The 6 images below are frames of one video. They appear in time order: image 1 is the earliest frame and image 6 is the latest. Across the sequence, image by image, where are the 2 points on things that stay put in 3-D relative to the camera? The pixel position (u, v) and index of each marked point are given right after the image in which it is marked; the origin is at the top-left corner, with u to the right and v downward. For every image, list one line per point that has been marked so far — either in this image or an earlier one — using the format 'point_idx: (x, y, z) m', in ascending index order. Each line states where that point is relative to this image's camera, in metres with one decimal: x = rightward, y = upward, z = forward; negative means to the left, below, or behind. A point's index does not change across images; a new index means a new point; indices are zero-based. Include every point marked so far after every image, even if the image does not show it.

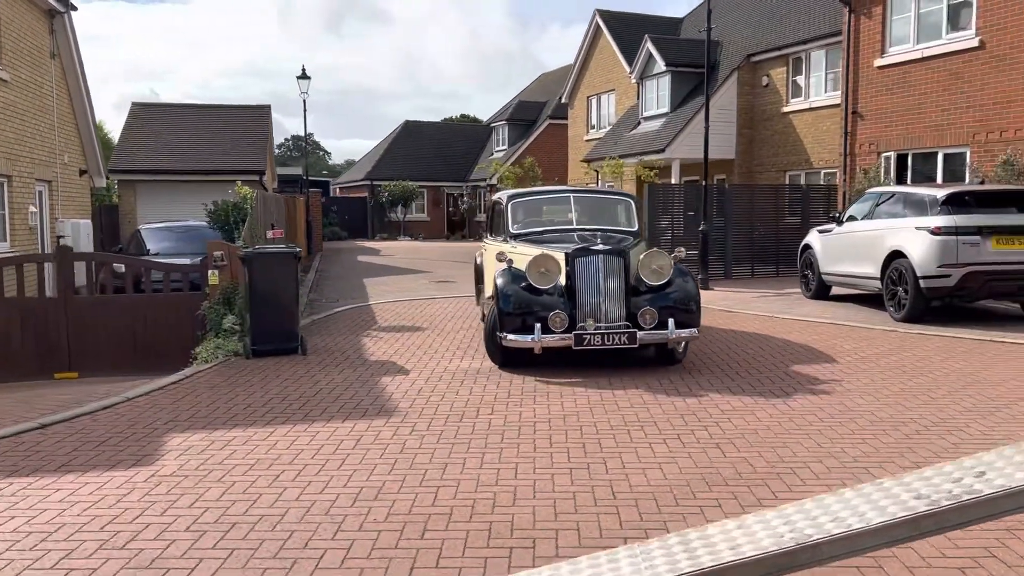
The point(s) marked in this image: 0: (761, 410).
0: (+1.8, -0.9, +6.2) m
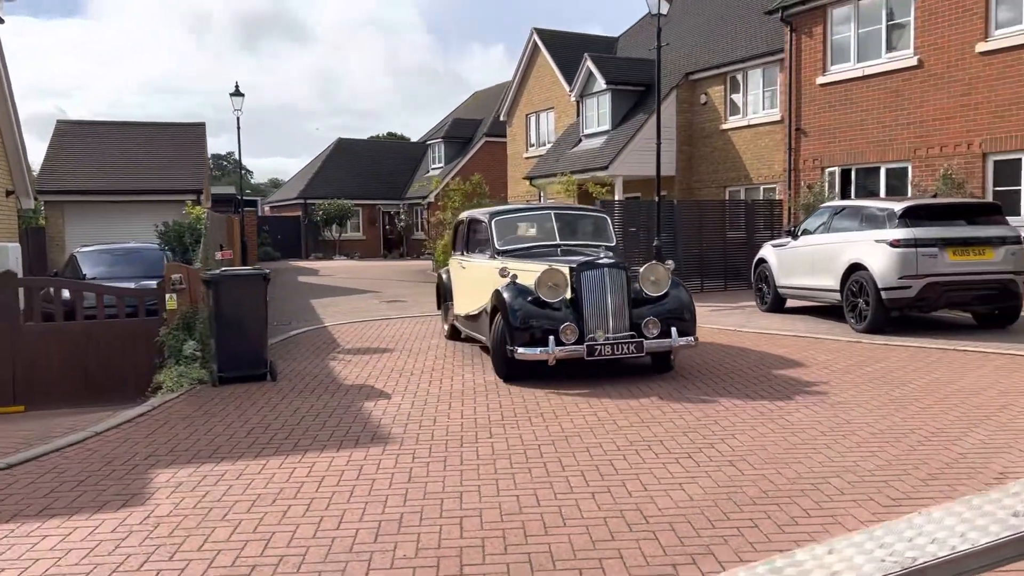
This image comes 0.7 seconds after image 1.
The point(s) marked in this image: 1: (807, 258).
0: (+1.8, -1.0, +6.2) m
1: (+4.1, +0.4, +12.2) m
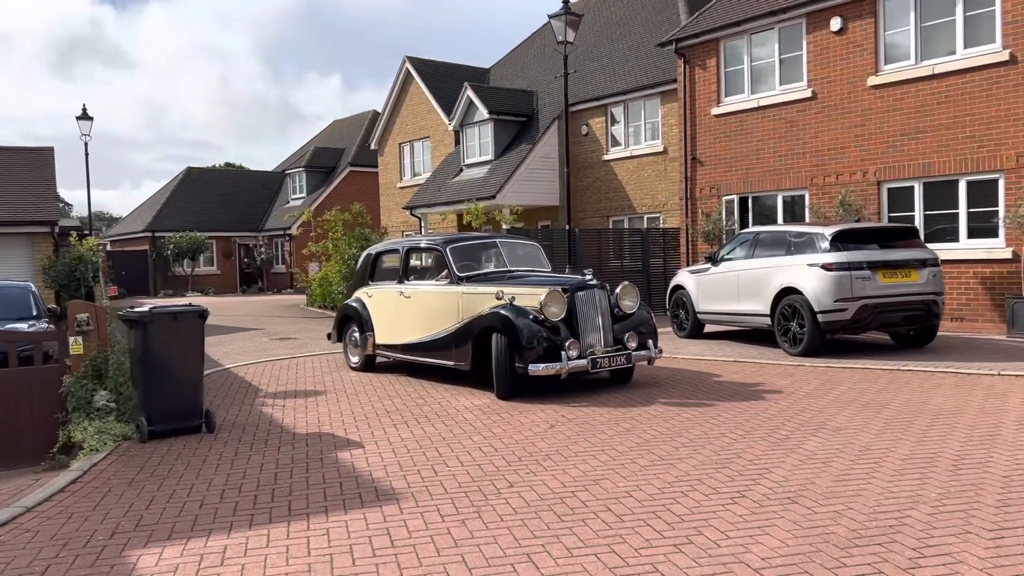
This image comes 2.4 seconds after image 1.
0: (+1.9, -1.2, +5.9) m
1: (+3.1, +0.1, +12.3) m
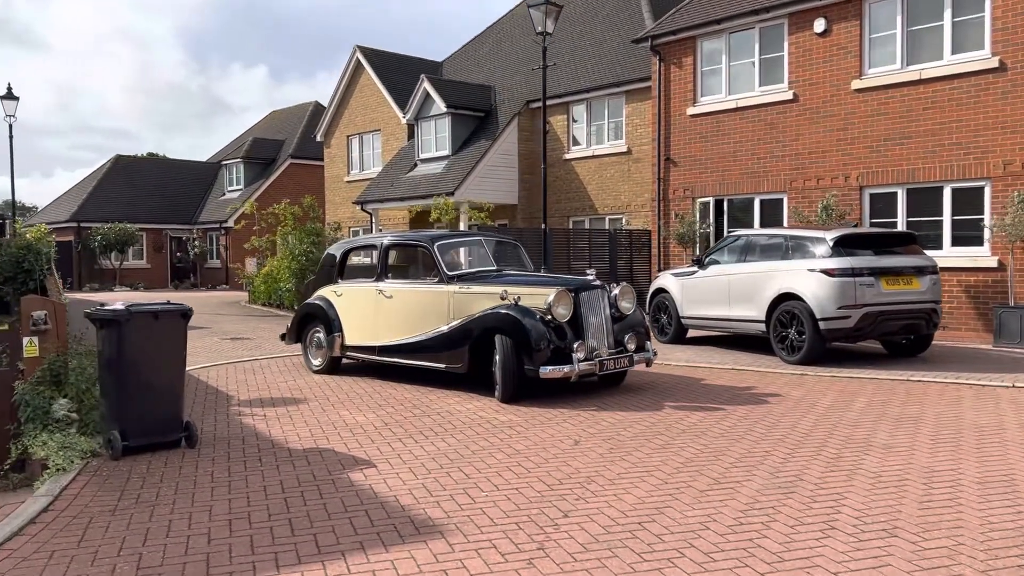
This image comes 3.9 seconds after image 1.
0: (+2.1, -1.2, +5.4) m
1: (+2.8, 0.0, +11.9) m
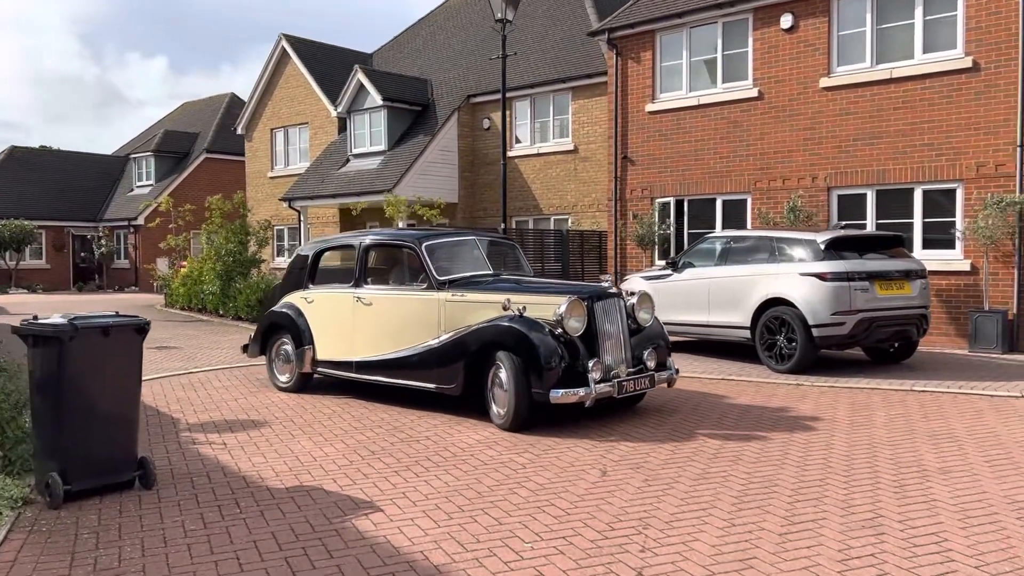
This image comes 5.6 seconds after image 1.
0: (+2.4, -1.3, +4.8) m
1: (+2.4, 0.0, +11.3) m
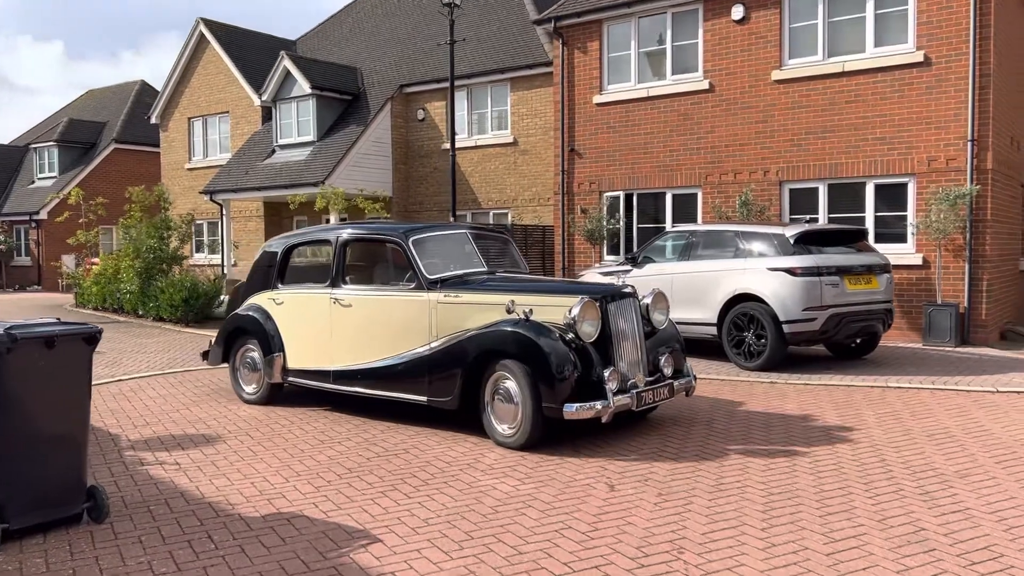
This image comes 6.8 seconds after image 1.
0: (+2.5, -1.2, +4.5) m
1: (+1.8, 0.0, +10.9) m
